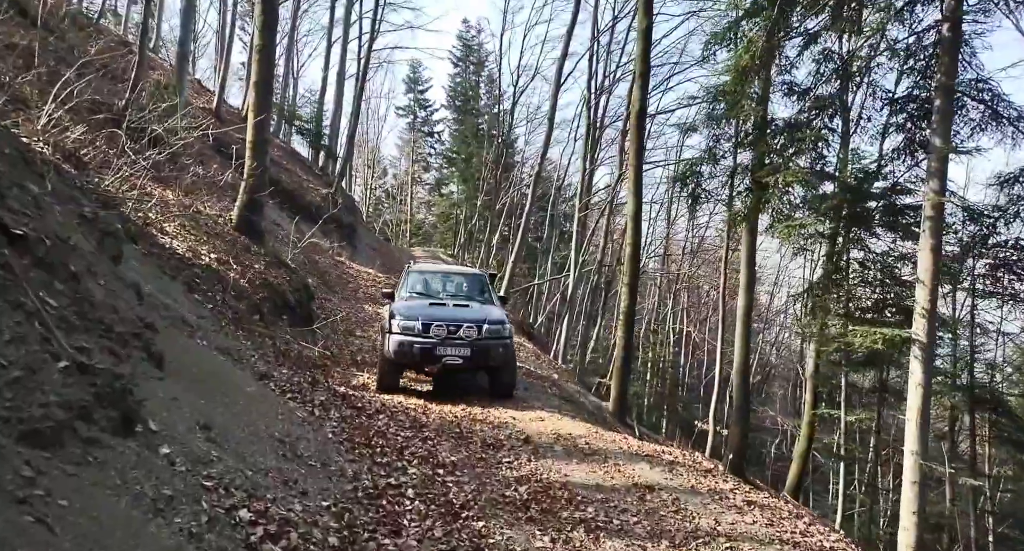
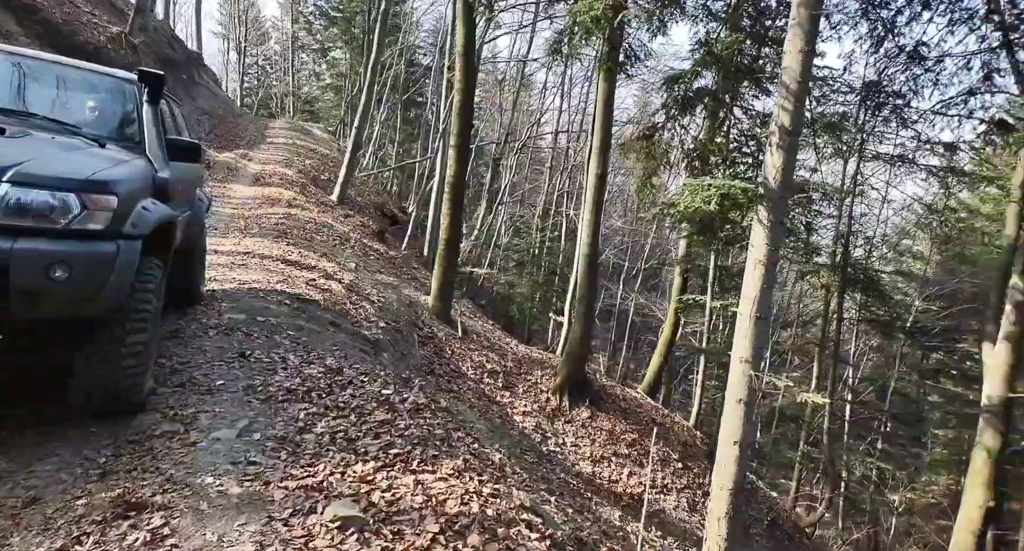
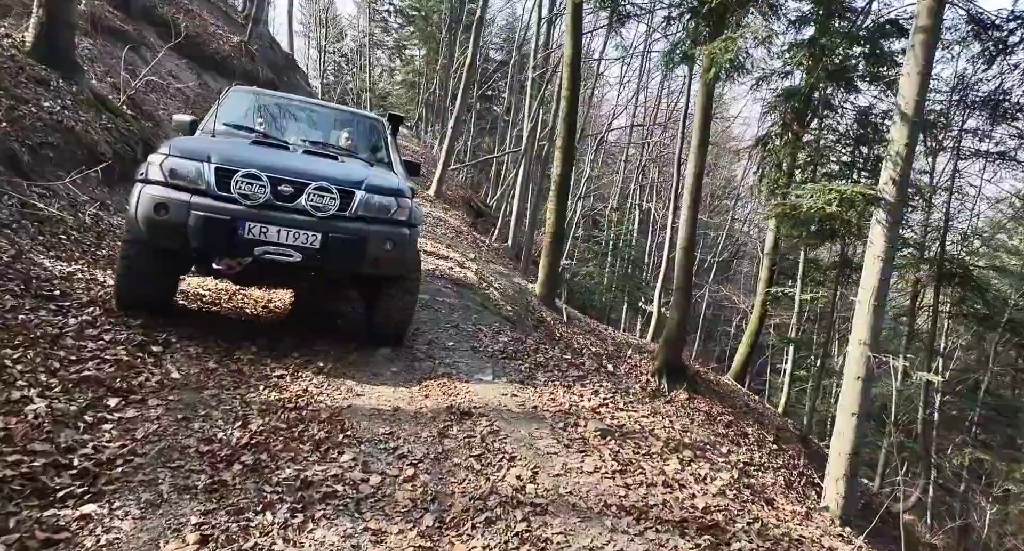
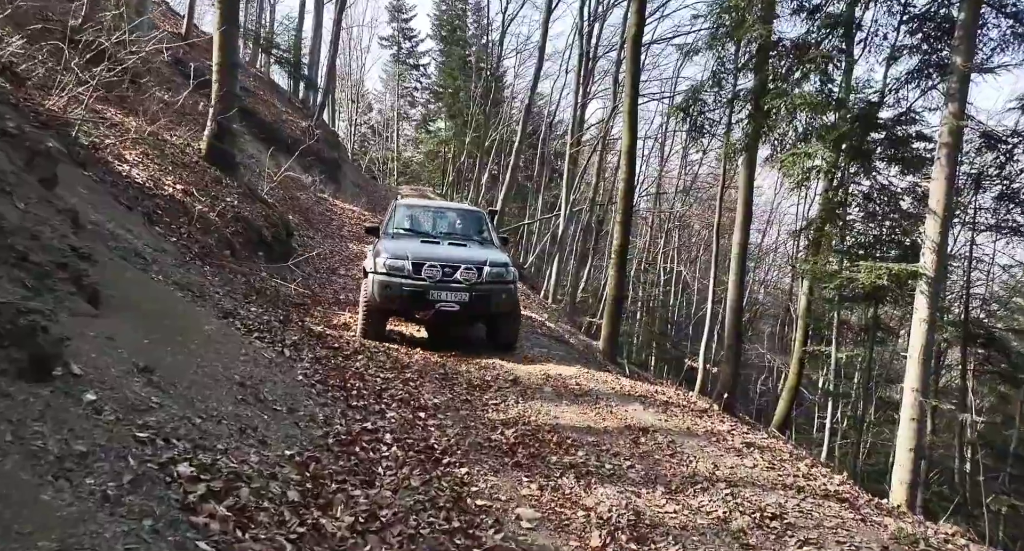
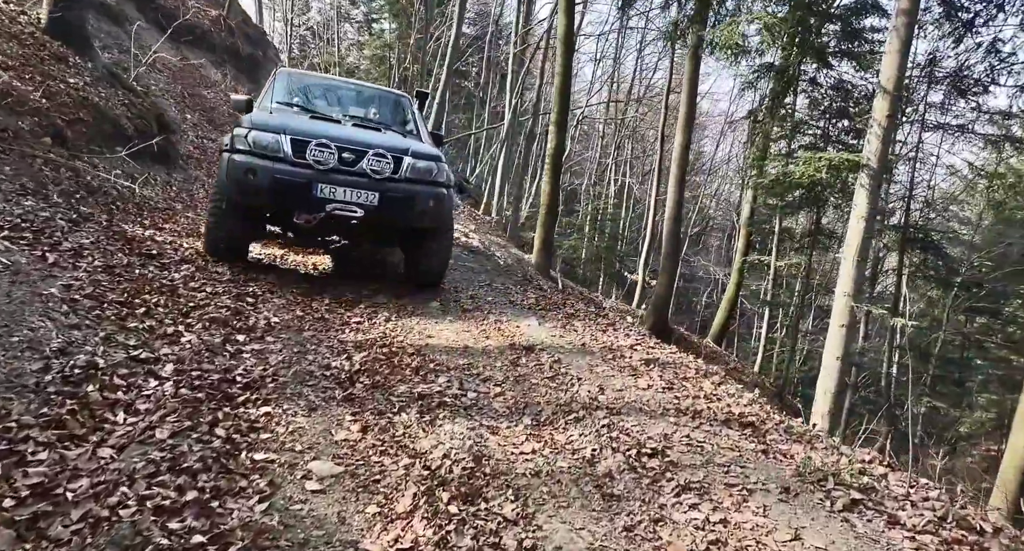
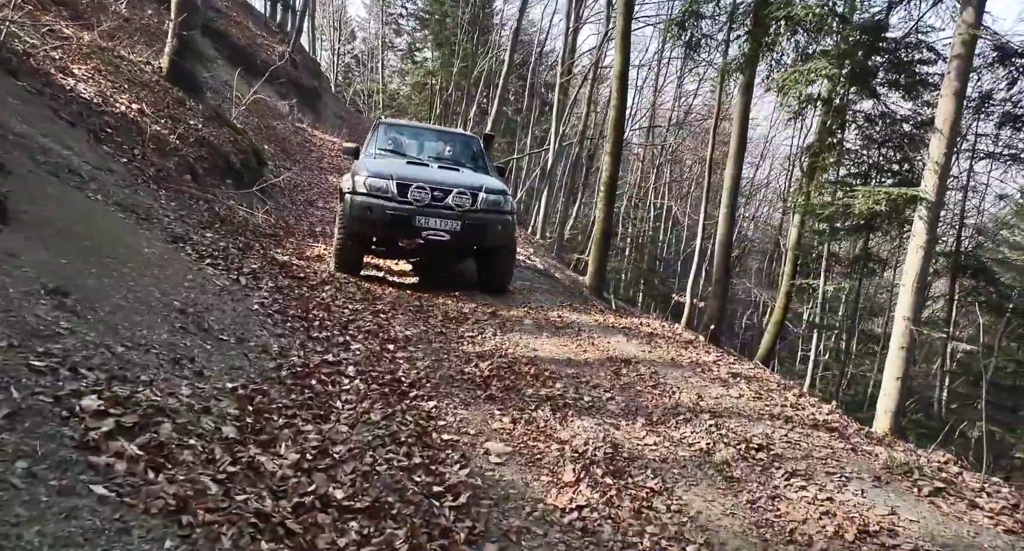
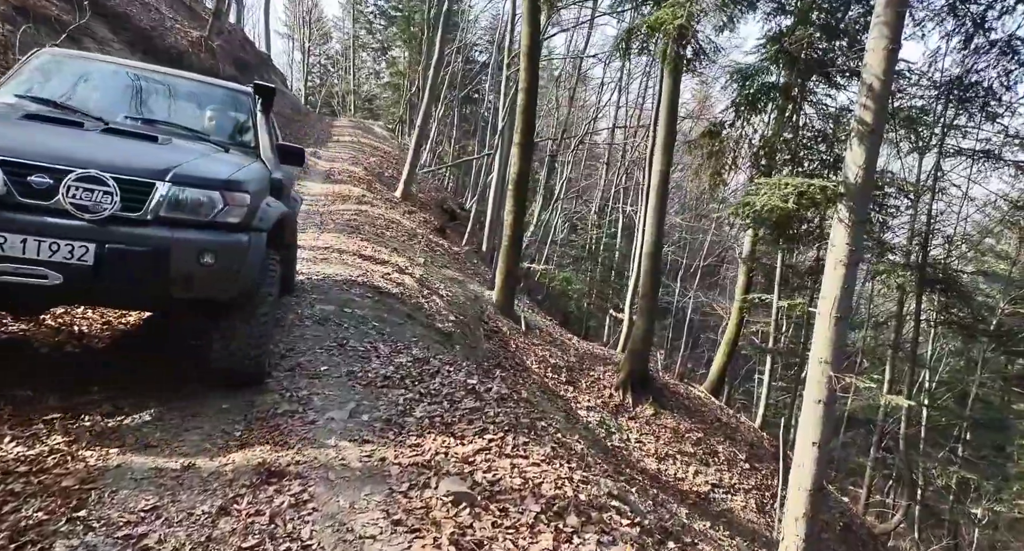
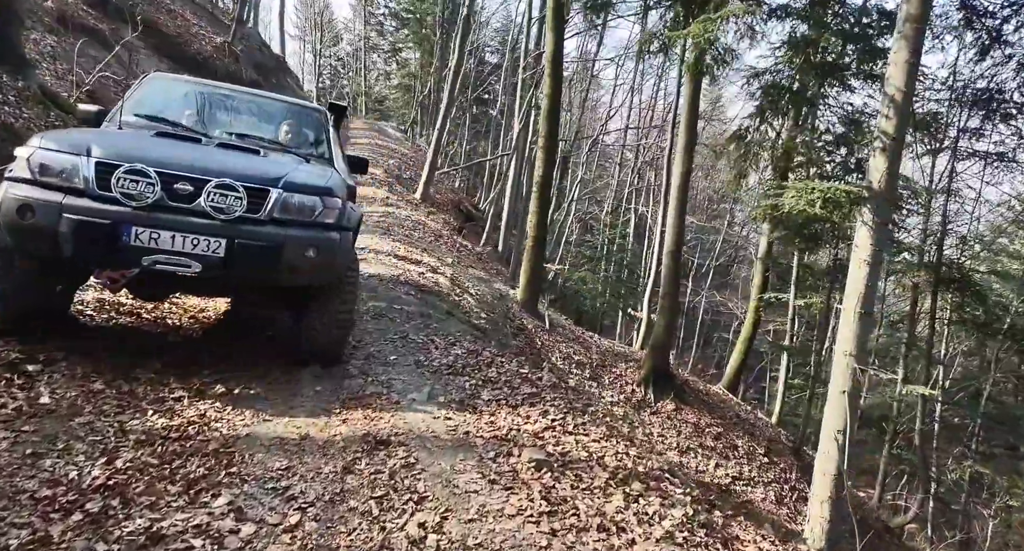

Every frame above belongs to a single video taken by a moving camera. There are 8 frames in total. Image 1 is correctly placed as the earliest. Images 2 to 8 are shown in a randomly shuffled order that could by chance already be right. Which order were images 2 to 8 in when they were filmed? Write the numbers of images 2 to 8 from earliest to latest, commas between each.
4, 6, 5, 3, 8, 7, 2
